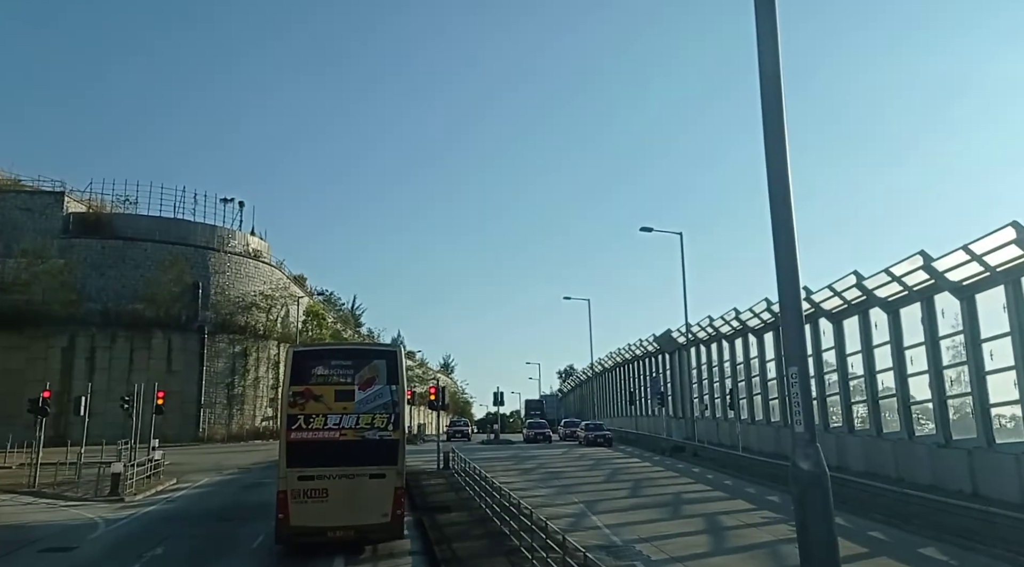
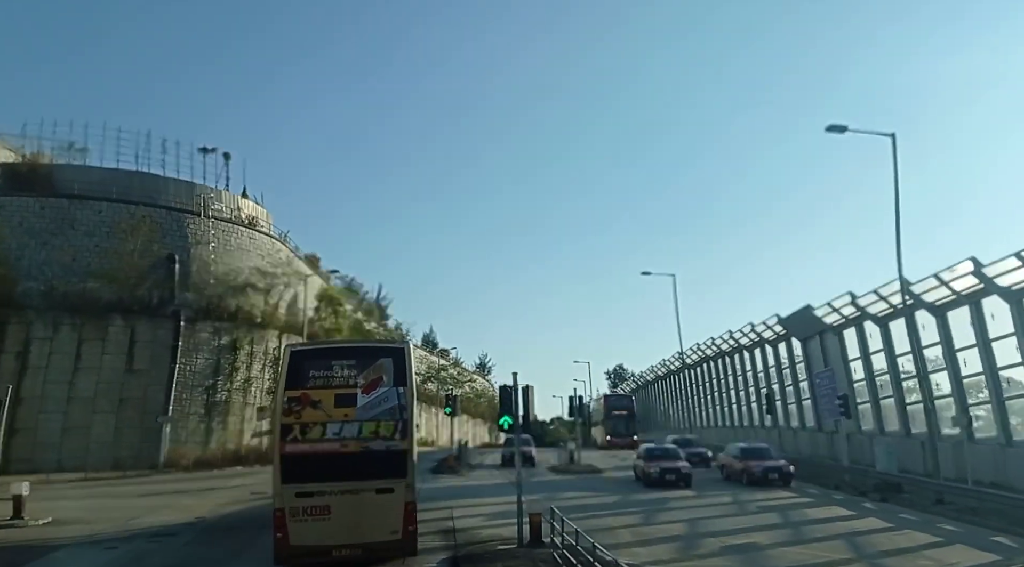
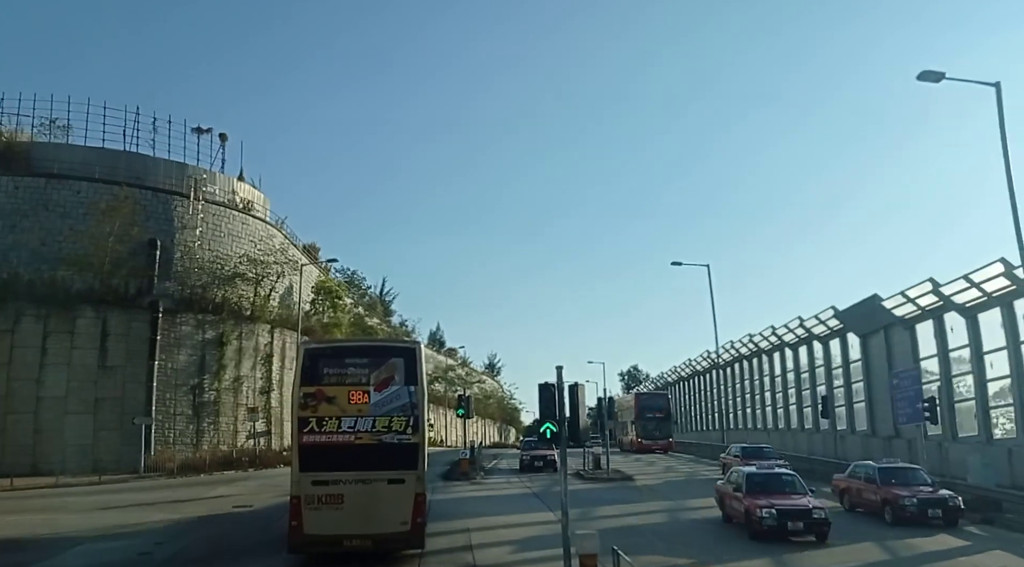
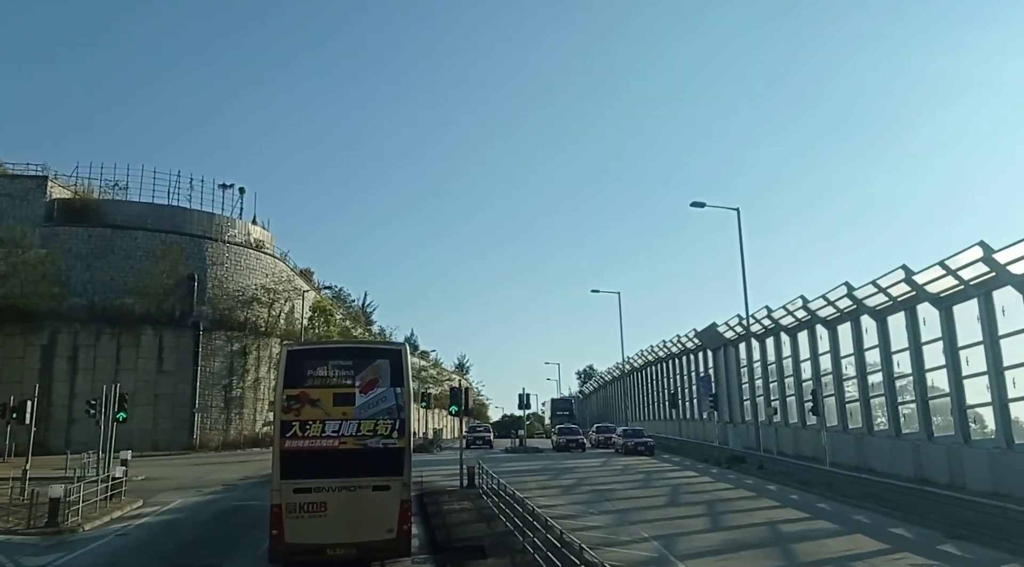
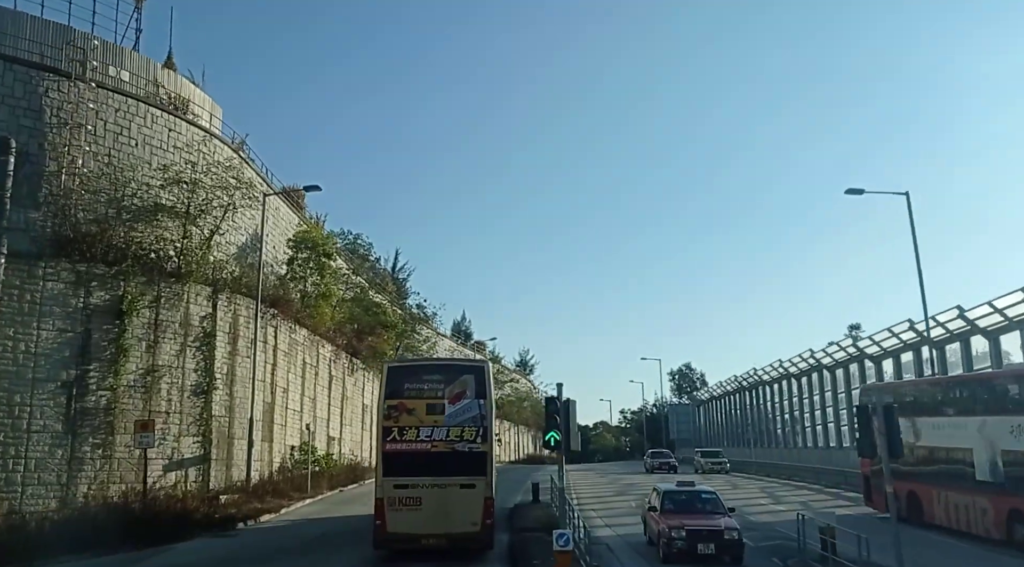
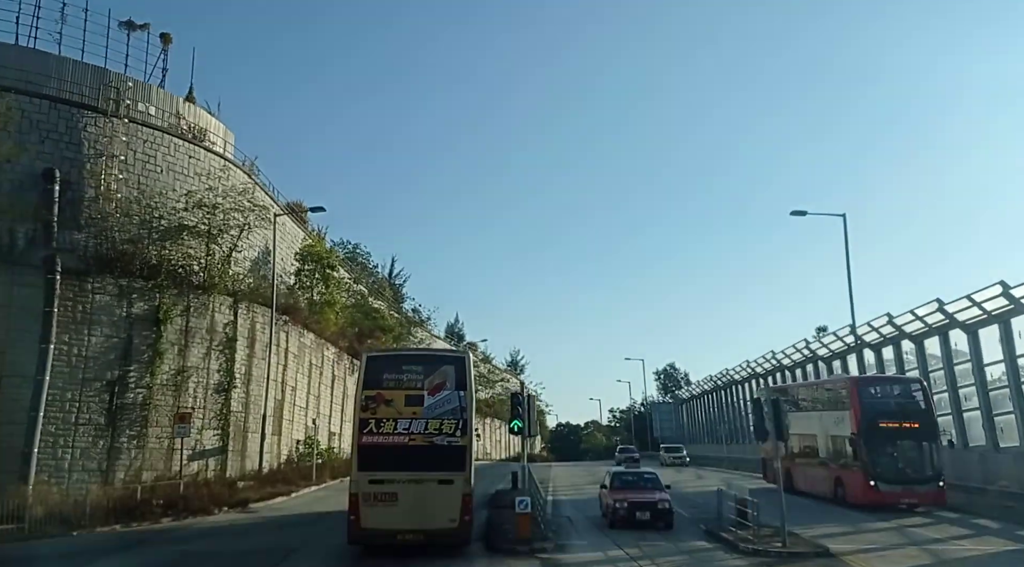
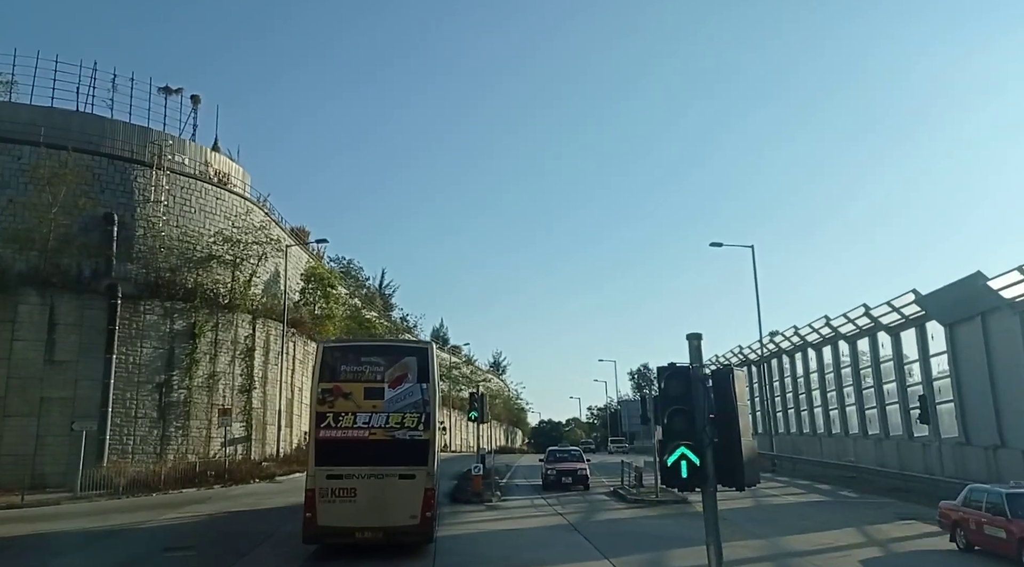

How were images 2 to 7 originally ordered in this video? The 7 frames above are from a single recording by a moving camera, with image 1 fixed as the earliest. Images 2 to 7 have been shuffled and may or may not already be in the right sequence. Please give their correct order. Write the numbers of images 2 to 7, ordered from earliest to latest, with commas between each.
4, 2, 3, 7, 6, 5
